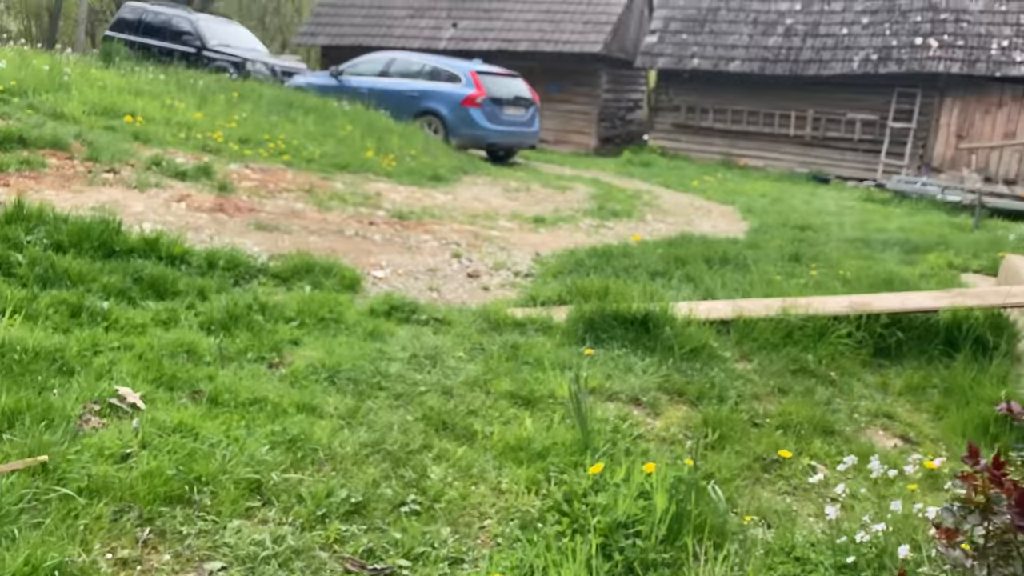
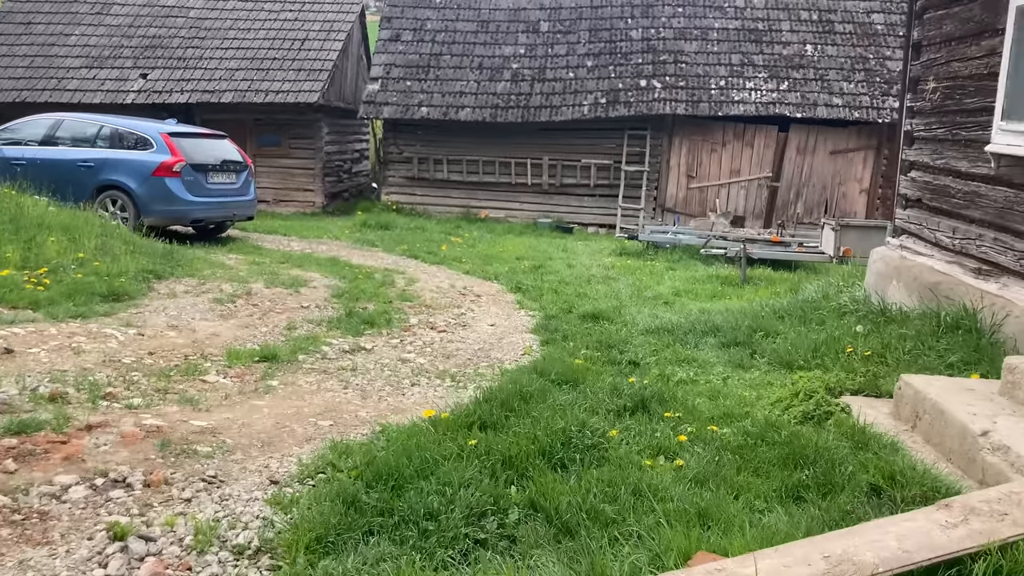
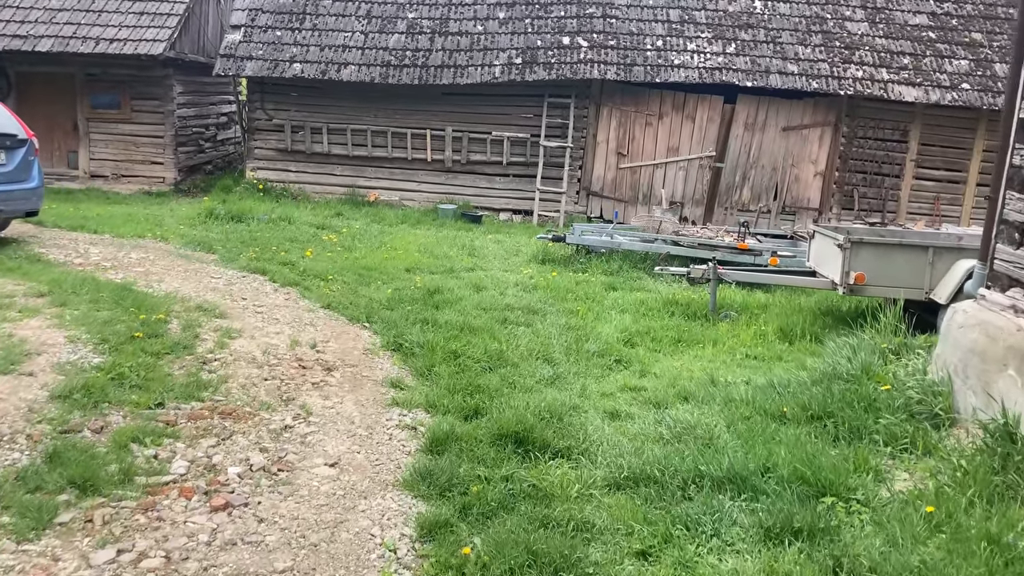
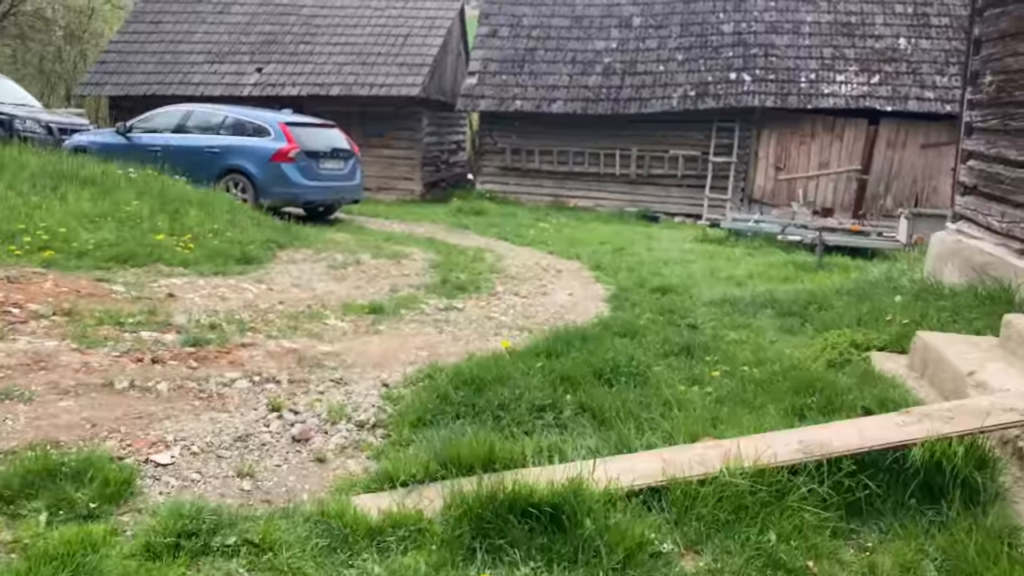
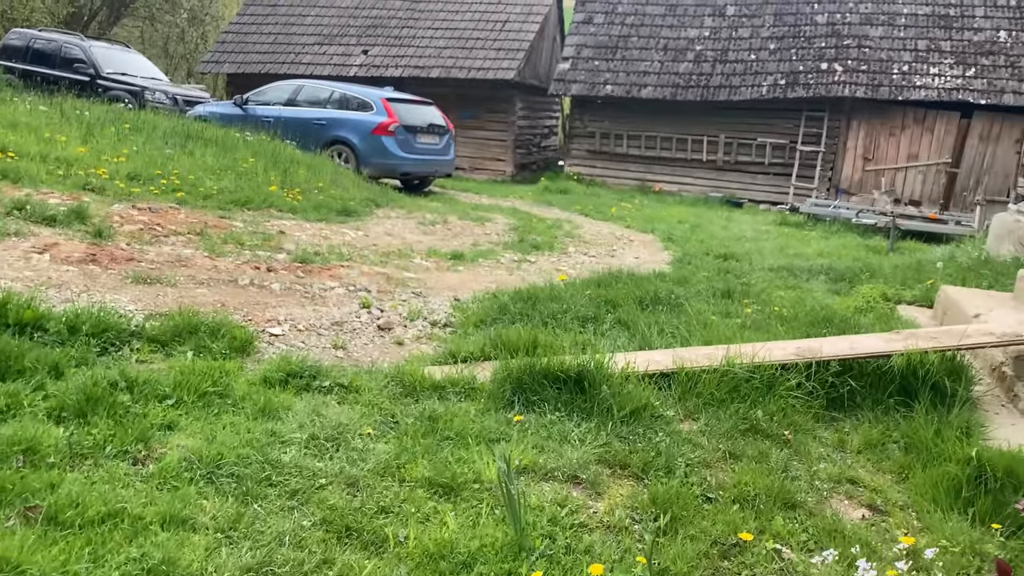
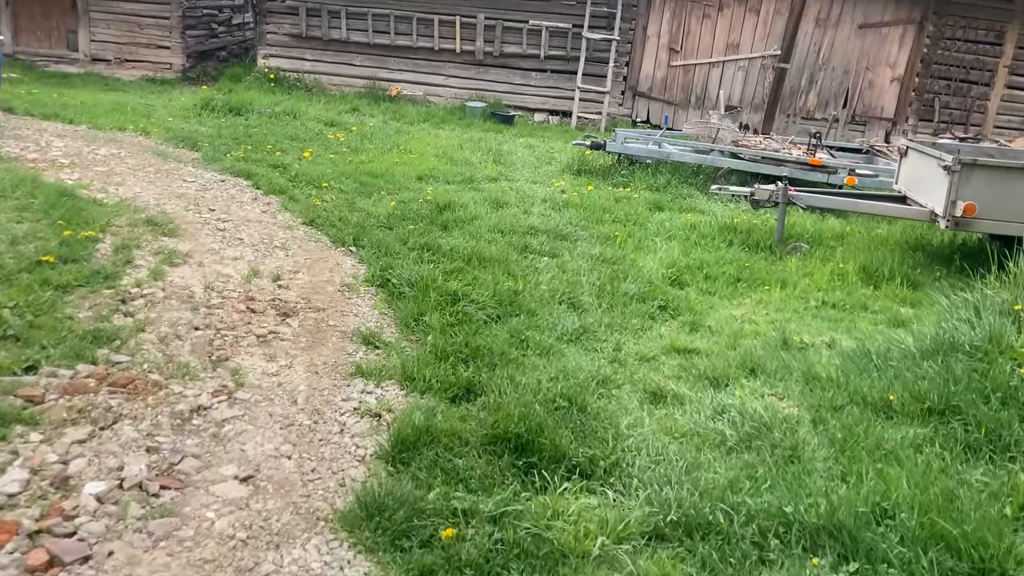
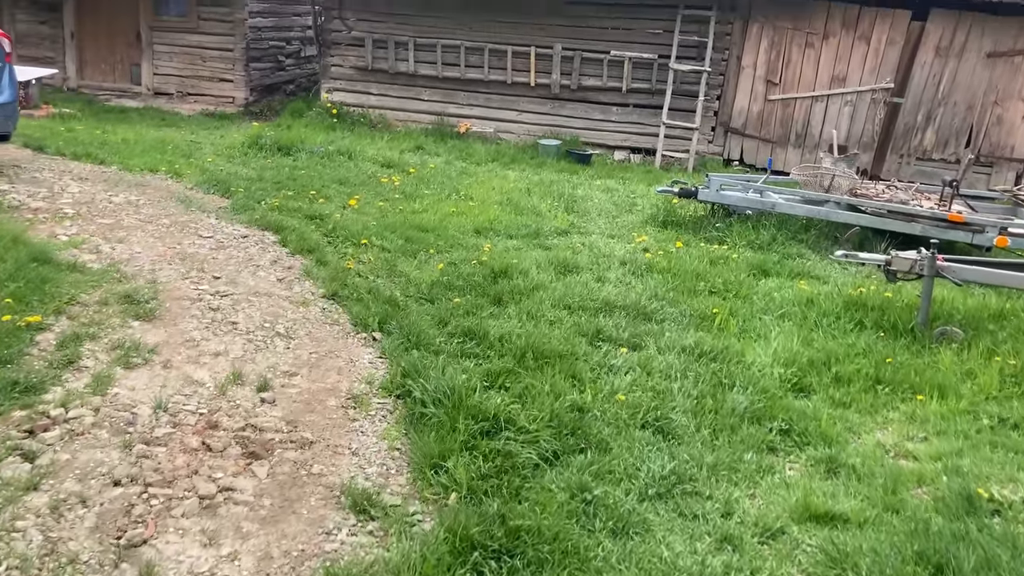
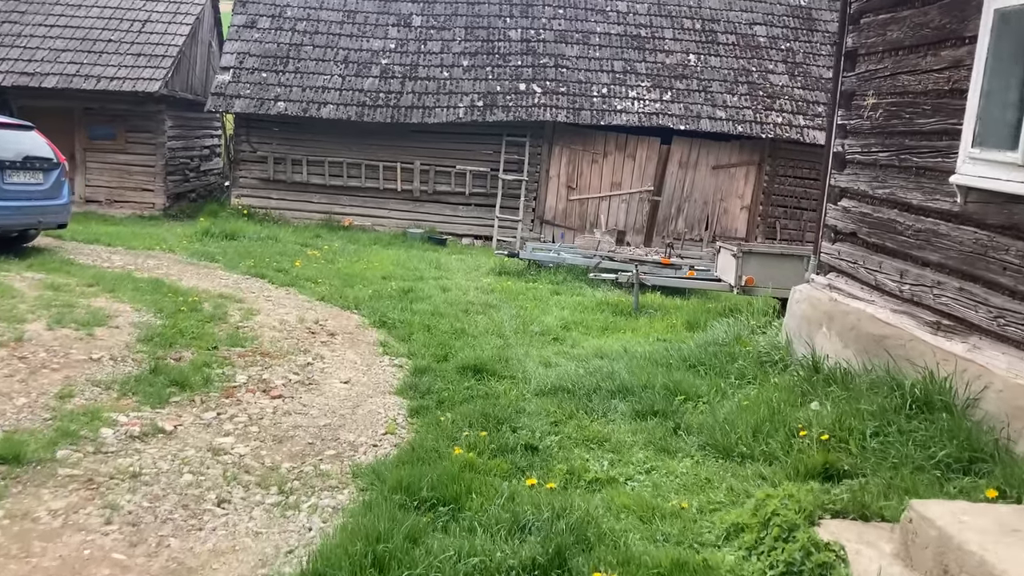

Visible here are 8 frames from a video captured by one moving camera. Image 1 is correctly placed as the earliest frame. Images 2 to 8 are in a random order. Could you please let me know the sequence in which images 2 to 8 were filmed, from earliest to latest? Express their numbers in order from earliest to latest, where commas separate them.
5, 4, 2, 8, 3, 6, 7
